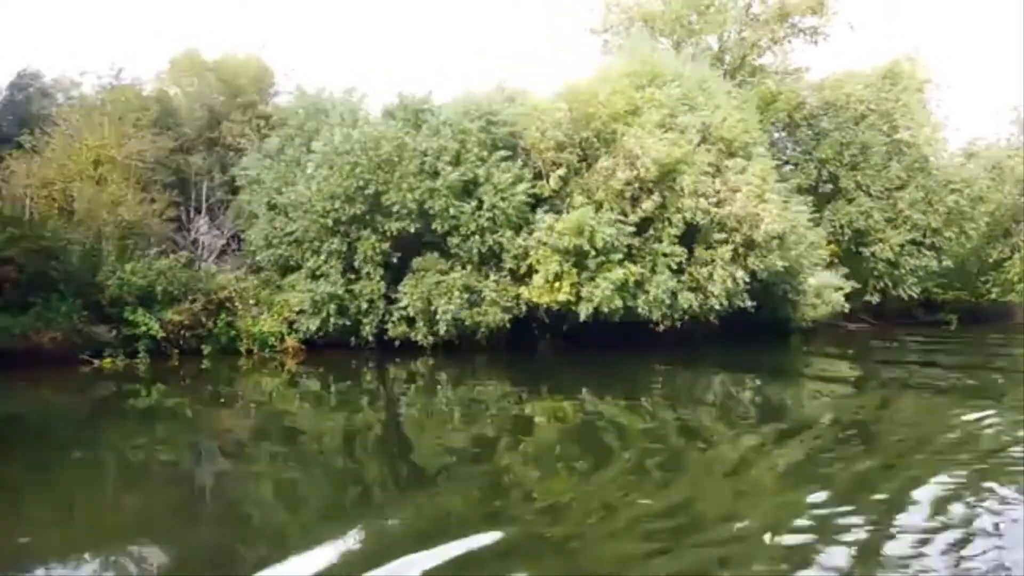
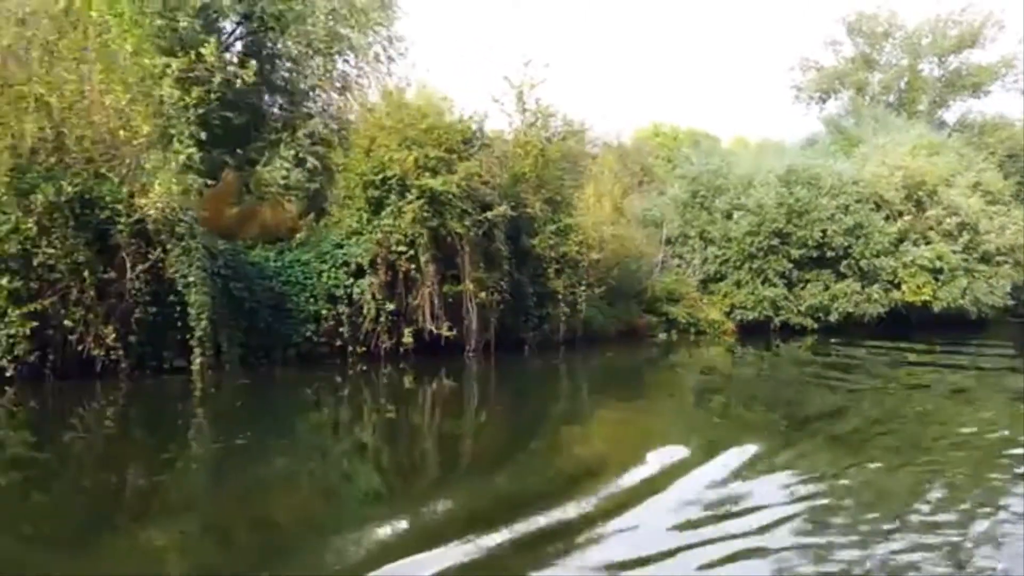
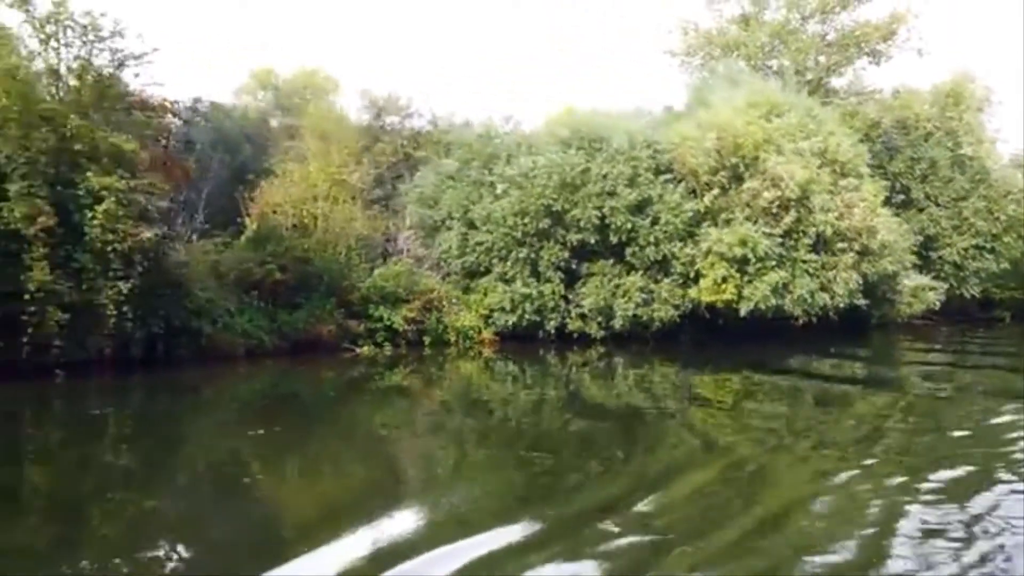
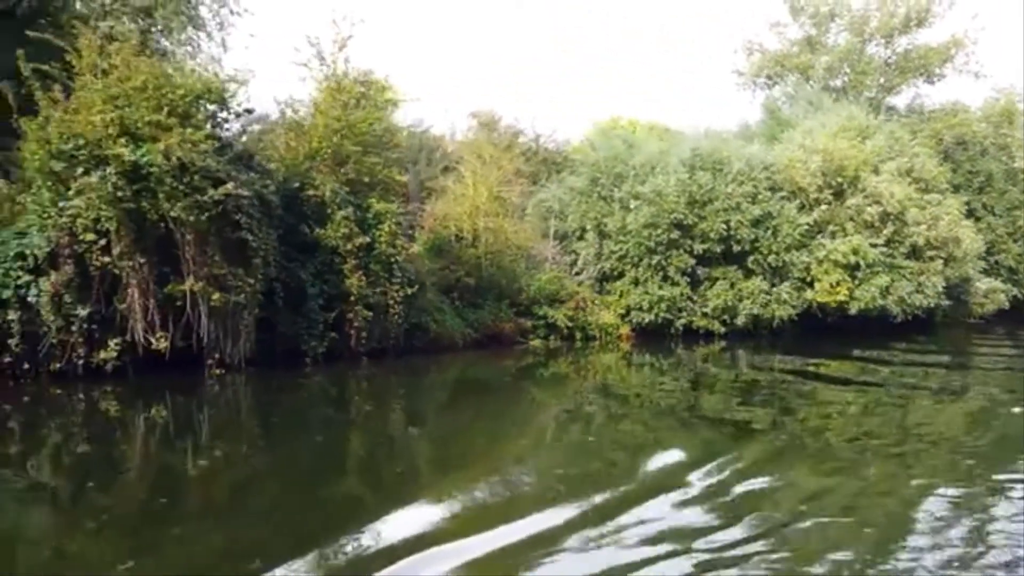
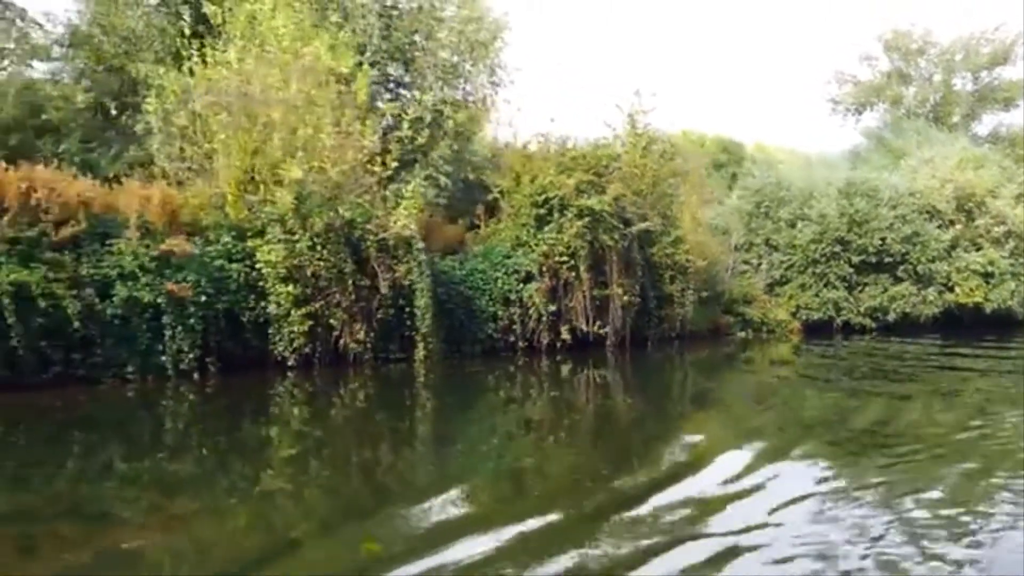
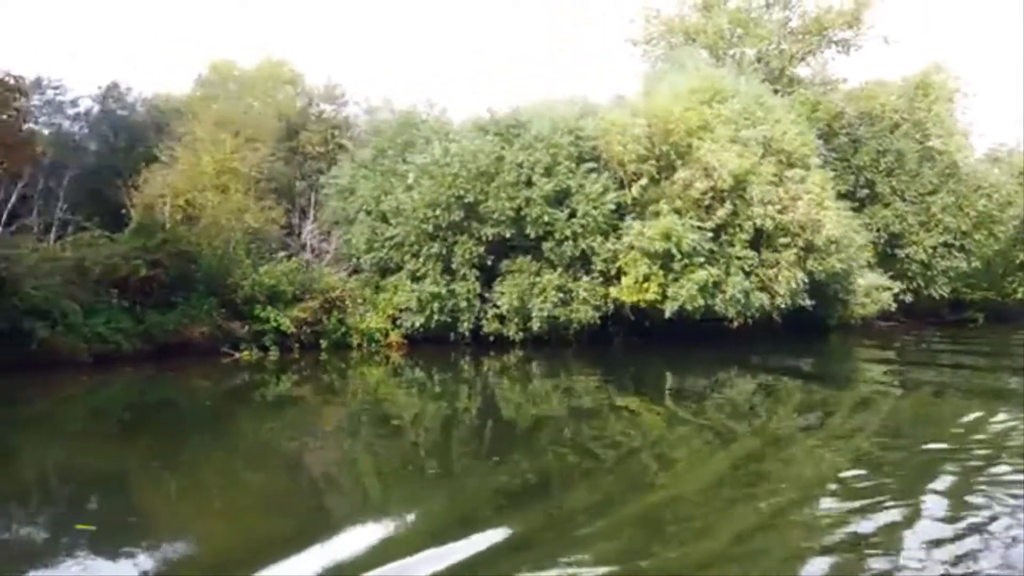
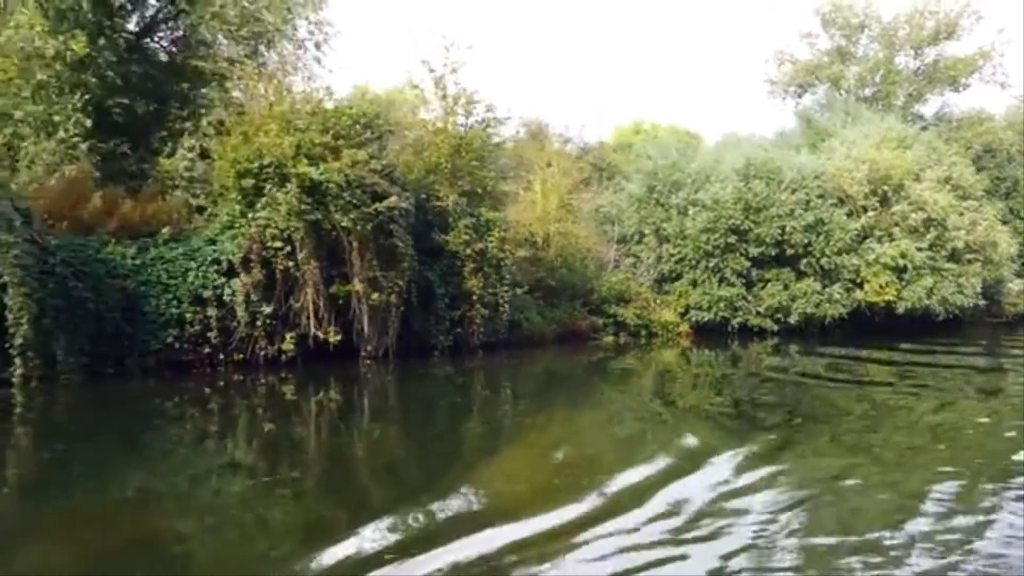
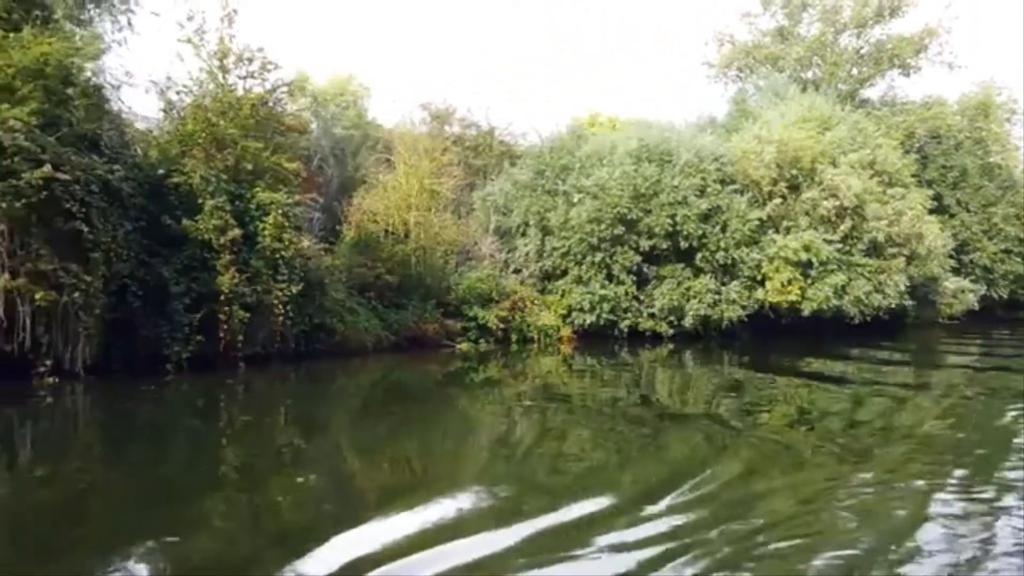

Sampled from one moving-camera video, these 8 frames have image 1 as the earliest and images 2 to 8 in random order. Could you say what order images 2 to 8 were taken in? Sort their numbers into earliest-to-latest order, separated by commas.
6, 3, 8, 4, 7, 2, 5
